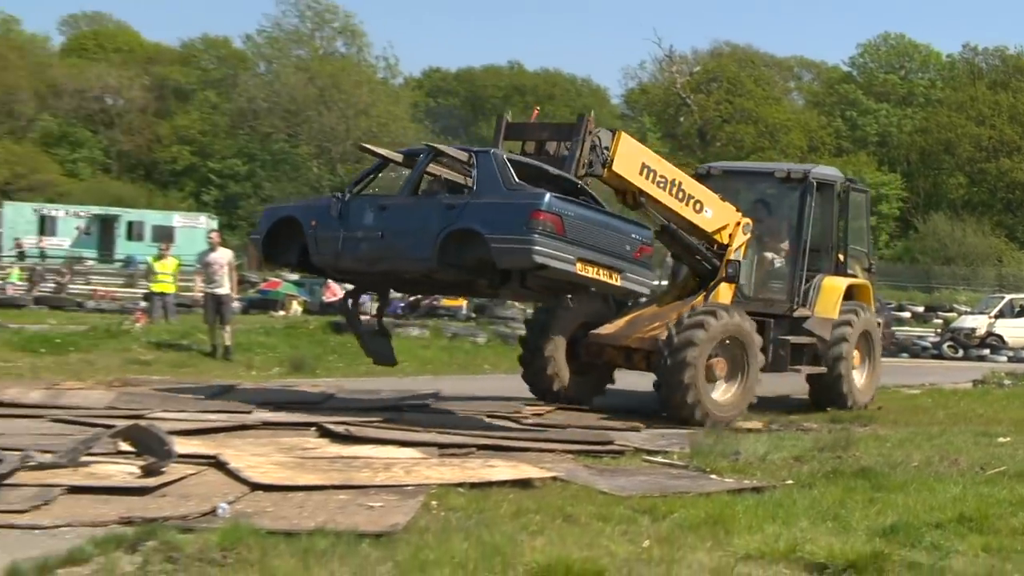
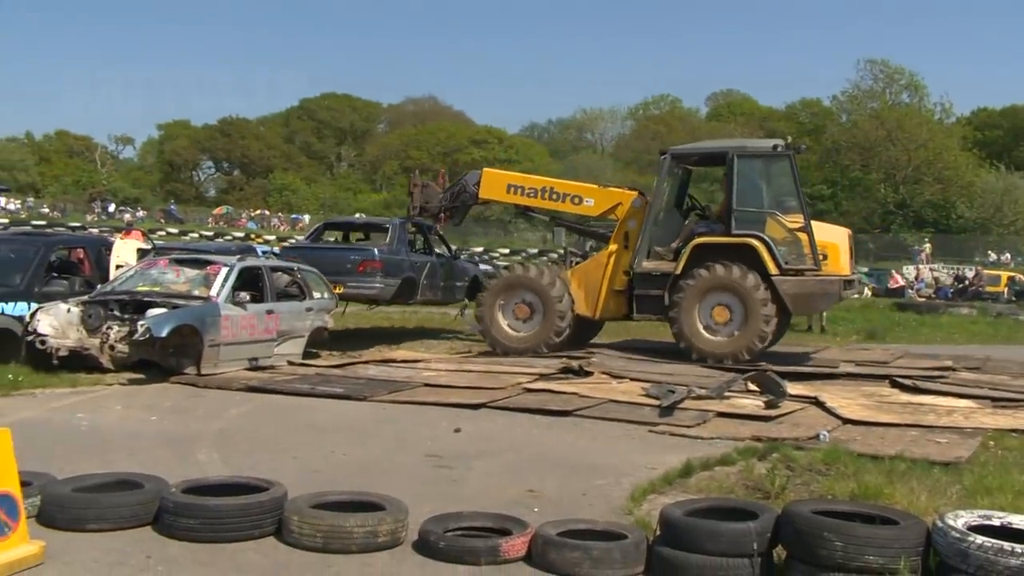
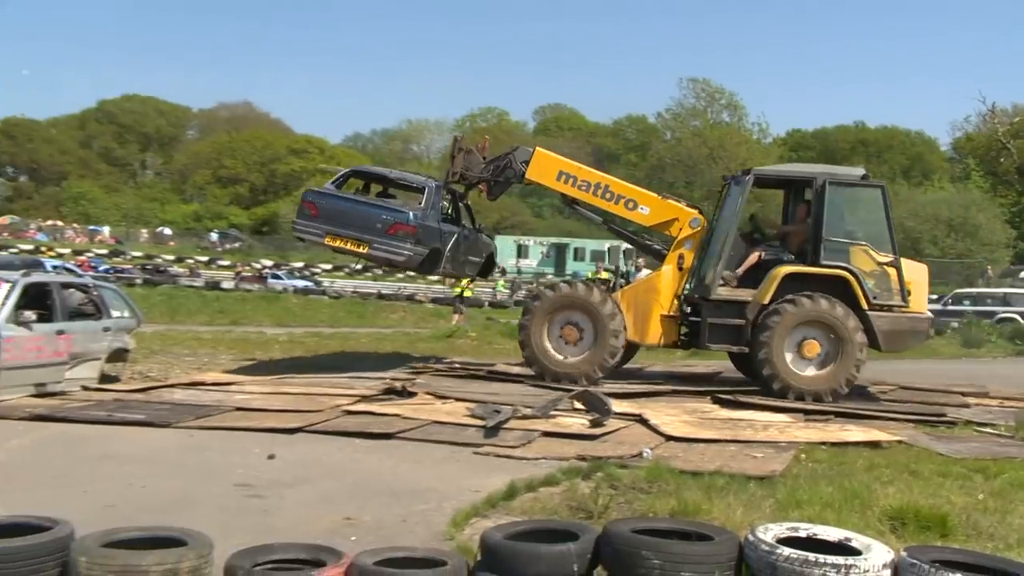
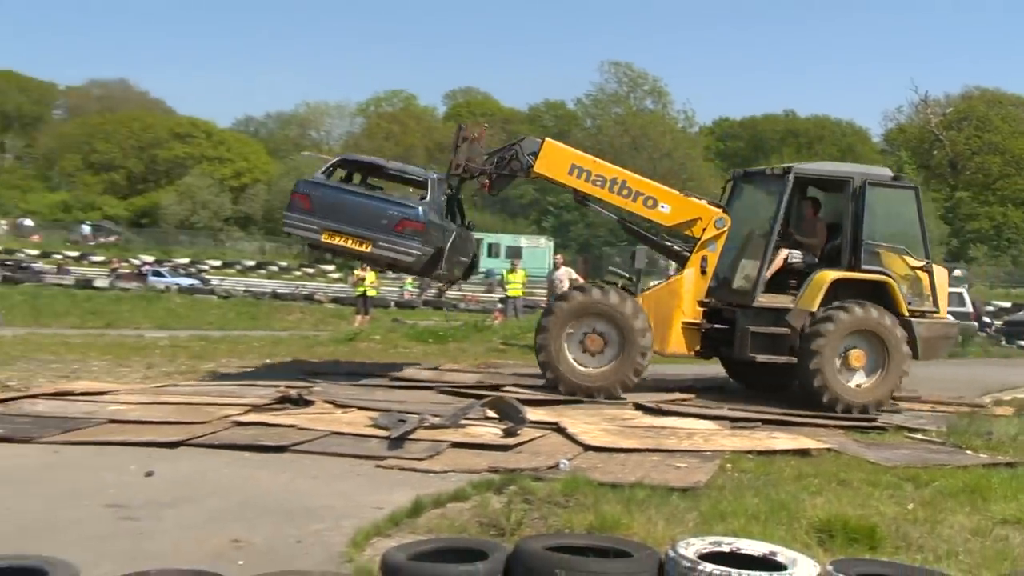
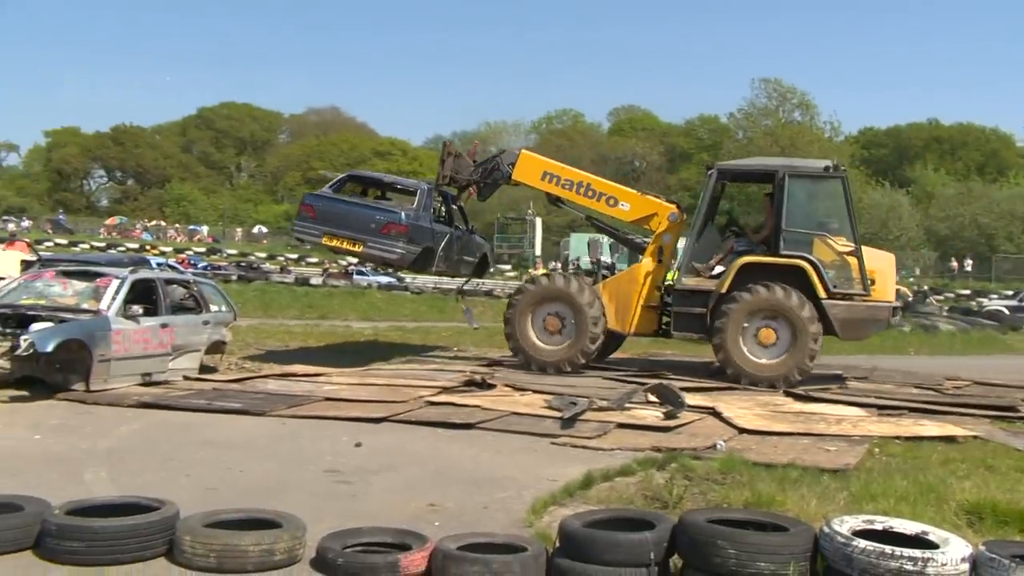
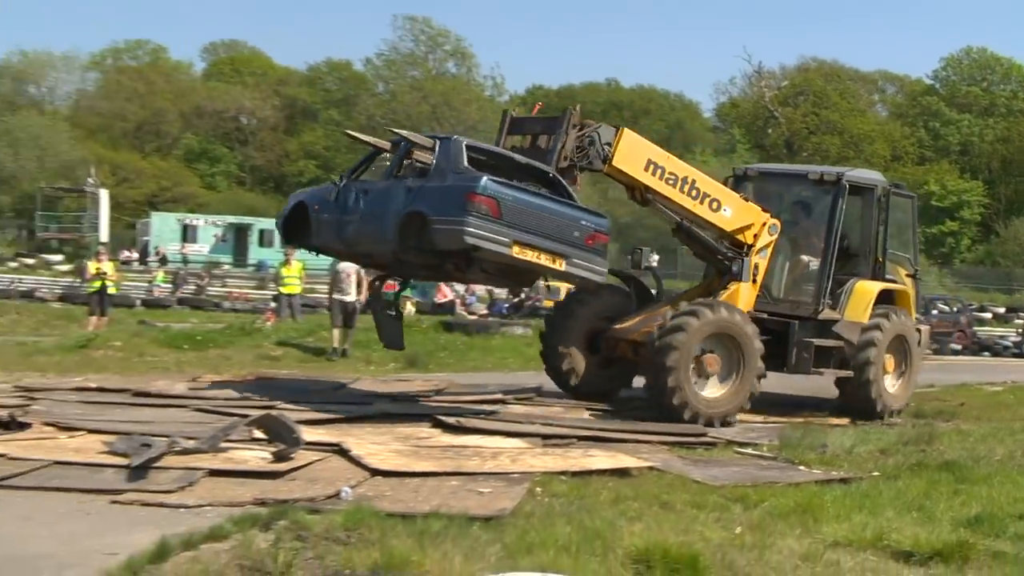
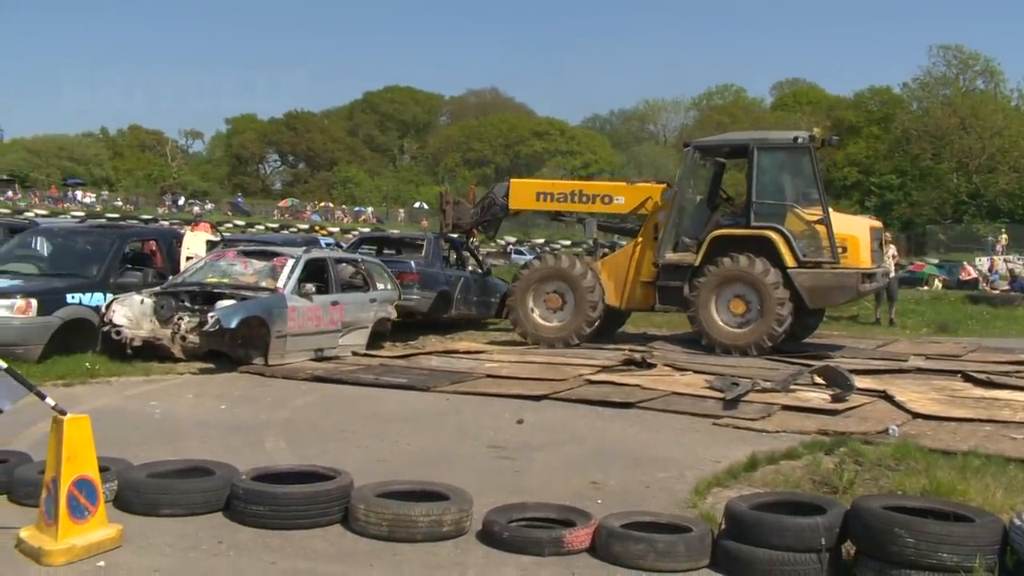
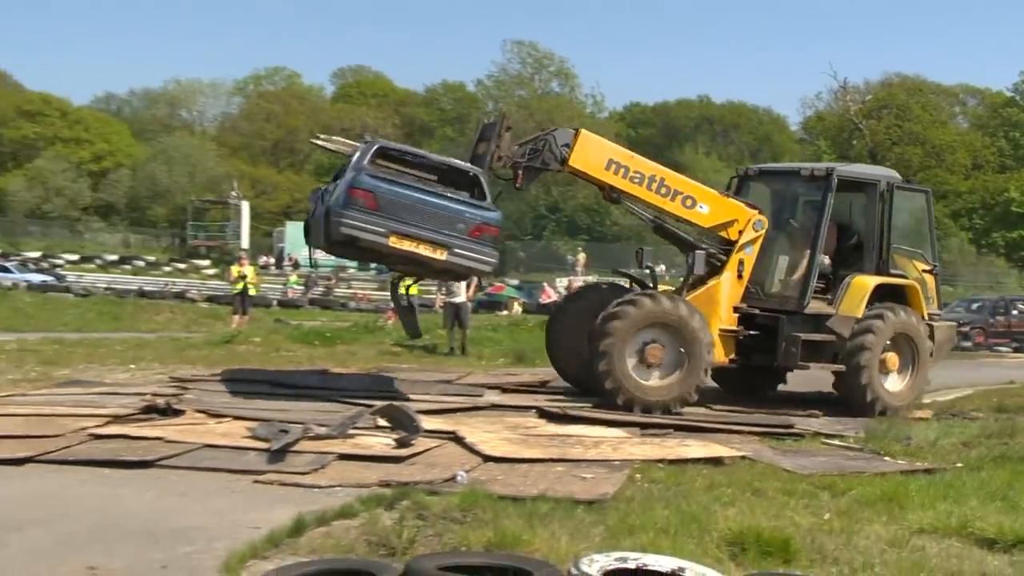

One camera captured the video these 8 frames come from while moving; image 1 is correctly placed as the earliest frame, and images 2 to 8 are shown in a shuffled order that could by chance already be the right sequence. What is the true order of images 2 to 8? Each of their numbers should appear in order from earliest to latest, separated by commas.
6, 8, 4, 3, 5, 2, 7
